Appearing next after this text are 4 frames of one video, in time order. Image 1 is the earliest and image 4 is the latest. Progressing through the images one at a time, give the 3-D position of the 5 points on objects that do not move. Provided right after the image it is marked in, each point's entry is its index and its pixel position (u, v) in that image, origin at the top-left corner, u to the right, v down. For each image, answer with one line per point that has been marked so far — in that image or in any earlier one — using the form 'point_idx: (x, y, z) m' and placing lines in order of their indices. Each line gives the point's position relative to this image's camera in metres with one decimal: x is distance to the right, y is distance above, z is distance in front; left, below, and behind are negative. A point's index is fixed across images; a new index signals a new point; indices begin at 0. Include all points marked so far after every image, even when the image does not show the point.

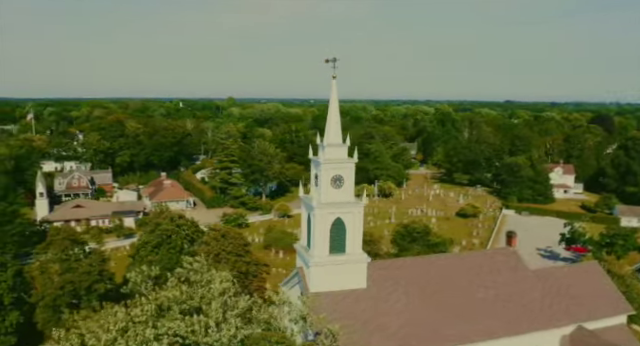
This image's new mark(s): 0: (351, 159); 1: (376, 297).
0: (+1.2, +0.5, +20.0) m
1: (+2.1, -4.9, +20.1) m
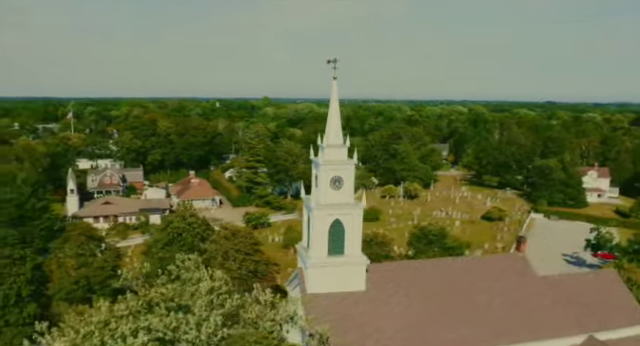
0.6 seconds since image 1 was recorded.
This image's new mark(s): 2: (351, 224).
0: (+1.2, +0.5, +19.9) m
1: (+2.1, -4.9, +19.9) m
2: (+1.1, -2.0, +20.0) m
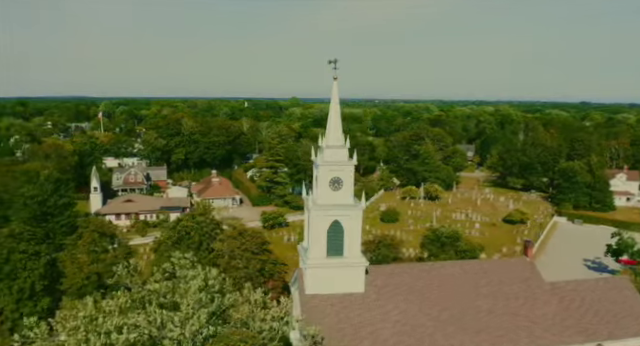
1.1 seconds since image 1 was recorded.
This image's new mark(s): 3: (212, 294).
0: (+1.2, +0.4, +19.7) m
1: (+2.0, -5.0, +19.7) m
2: (+1.1, -2.0, +19.8) m
3: (-3.4, -3.7, +15.8) m
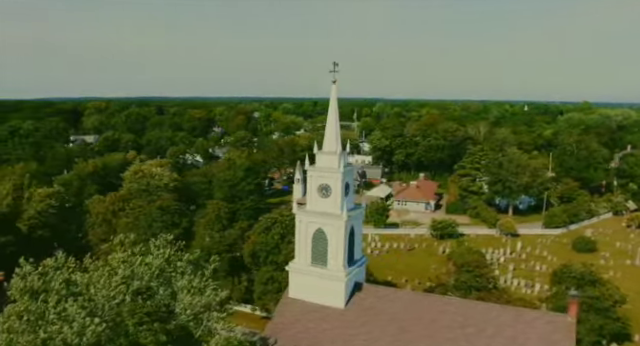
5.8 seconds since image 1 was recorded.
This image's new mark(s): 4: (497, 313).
0: (+0.7, +0.1, +19.0) m
1: (+0.9, -5.3, +18.6) m
2: (+0.5, -2.3, +19.2) m
3: (-5.5, -3.5, +18.1) m
4: (+6.2, -4.7, +17.9) m
